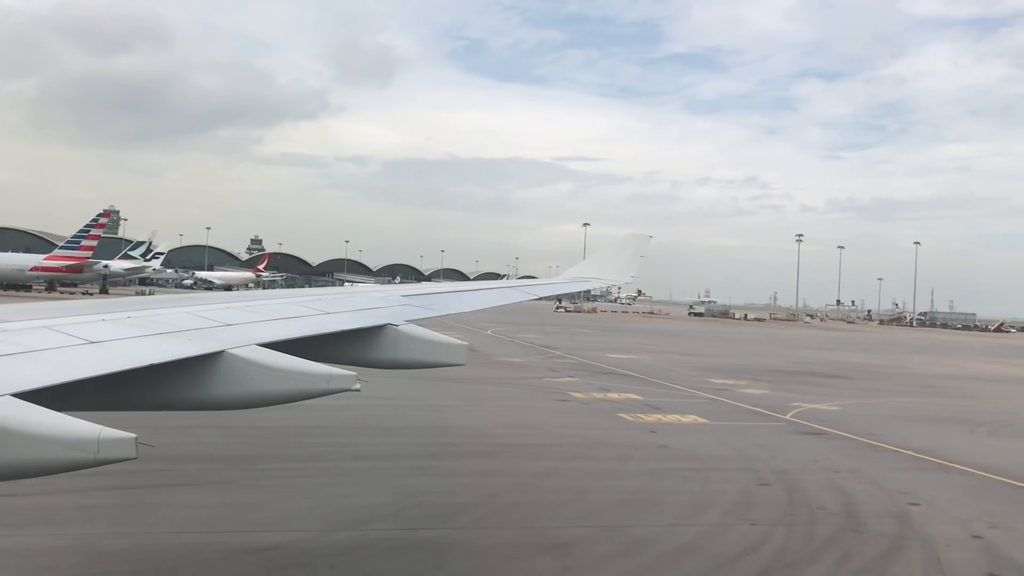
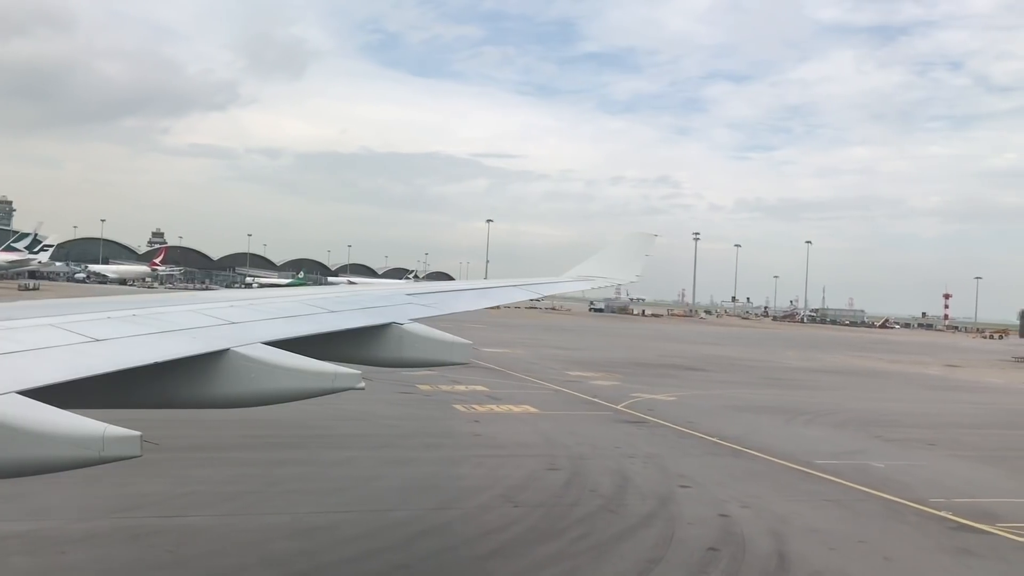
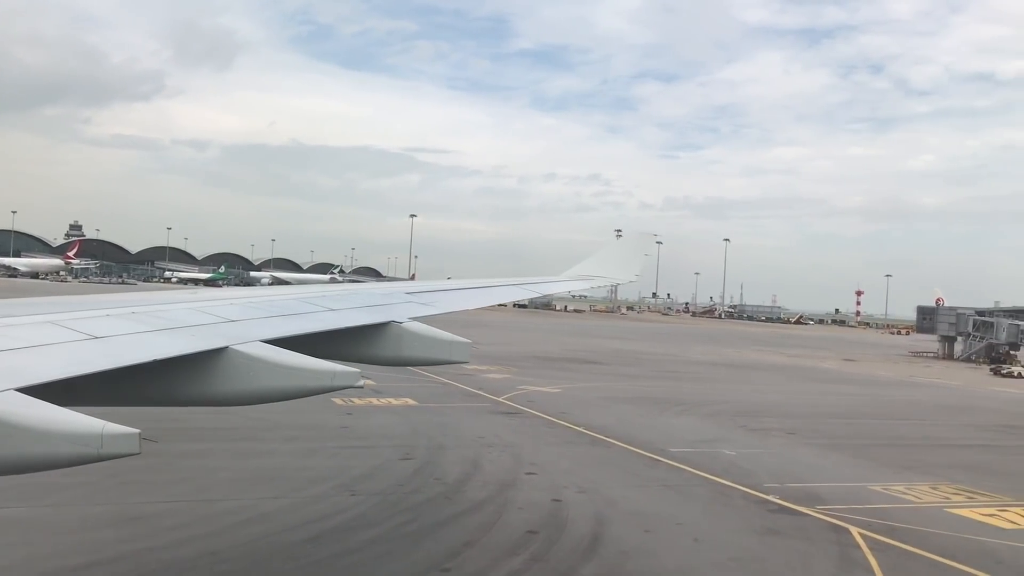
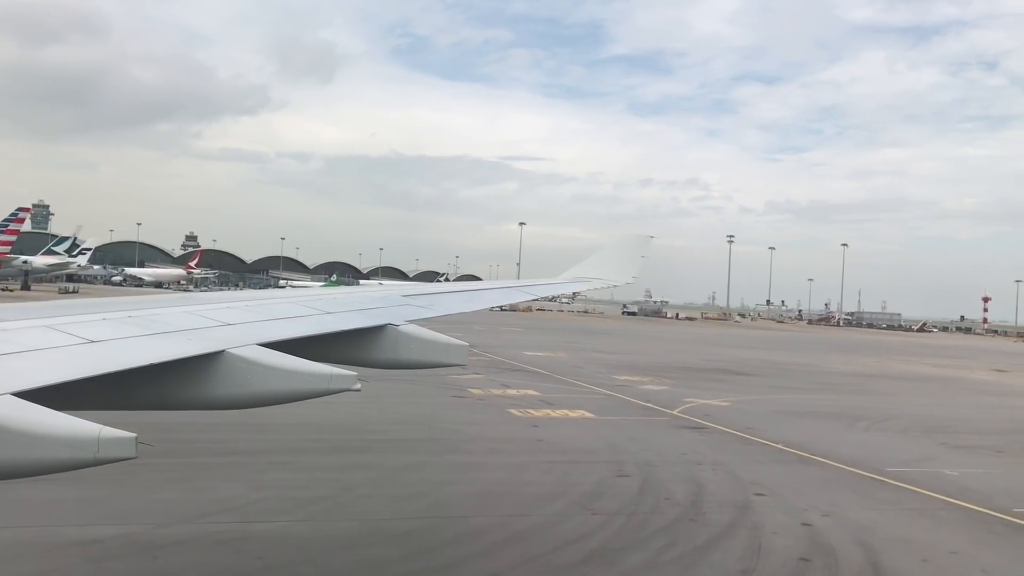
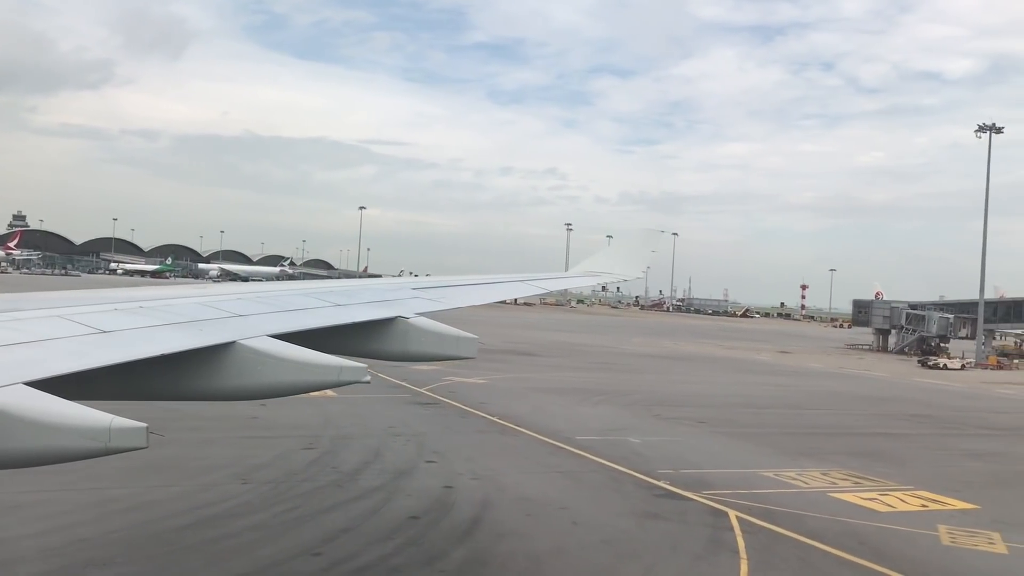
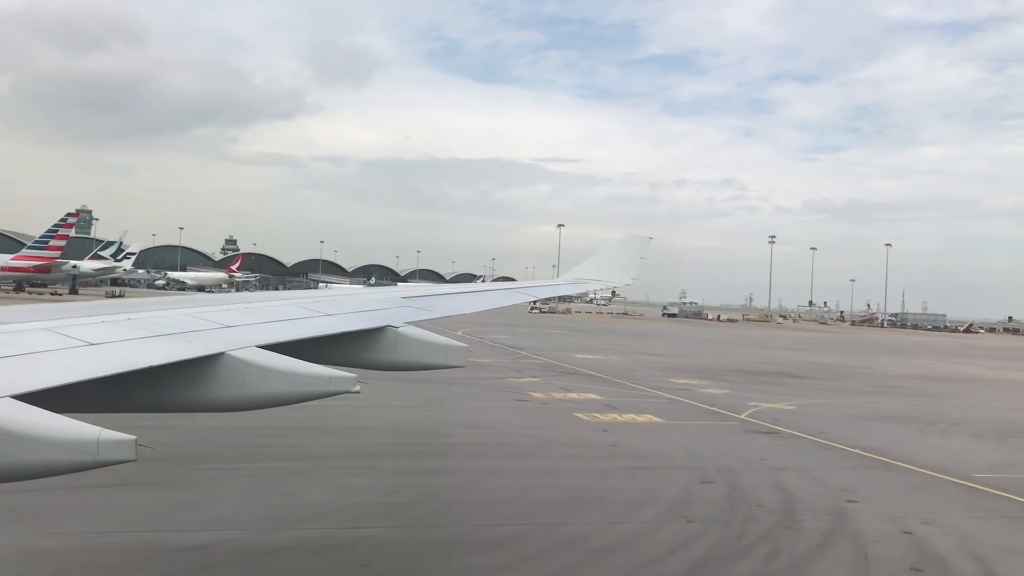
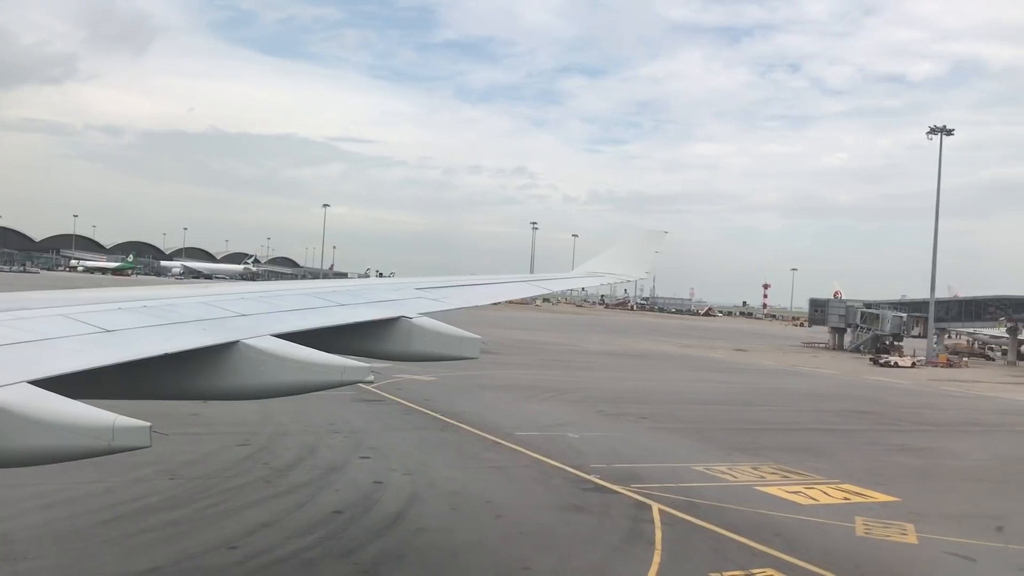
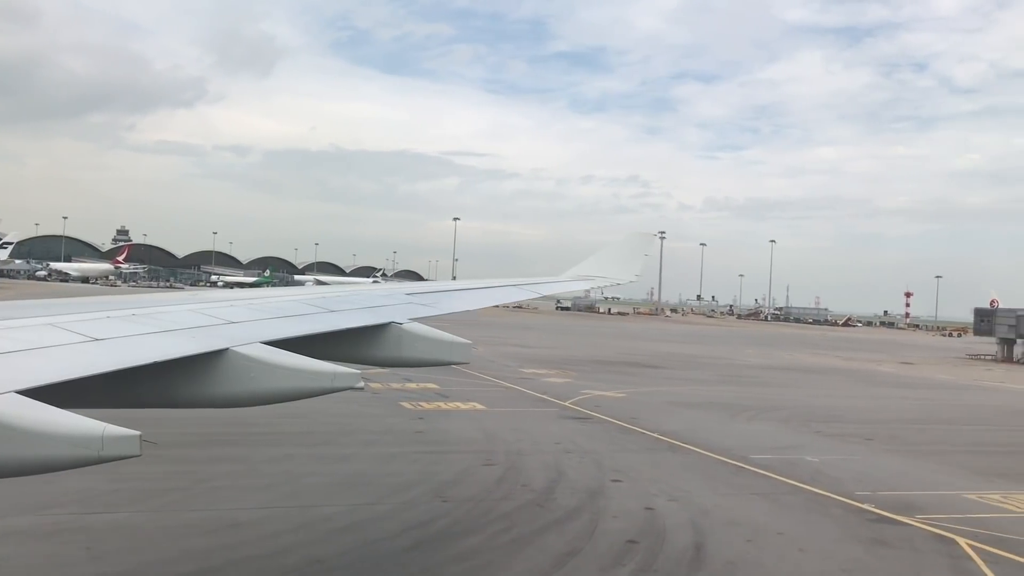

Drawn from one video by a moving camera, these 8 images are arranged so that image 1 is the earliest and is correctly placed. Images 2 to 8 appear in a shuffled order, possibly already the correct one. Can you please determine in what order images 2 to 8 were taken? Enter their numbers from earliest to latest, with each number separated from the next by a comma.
6, 4, 2, 8, 3, 5, 7
